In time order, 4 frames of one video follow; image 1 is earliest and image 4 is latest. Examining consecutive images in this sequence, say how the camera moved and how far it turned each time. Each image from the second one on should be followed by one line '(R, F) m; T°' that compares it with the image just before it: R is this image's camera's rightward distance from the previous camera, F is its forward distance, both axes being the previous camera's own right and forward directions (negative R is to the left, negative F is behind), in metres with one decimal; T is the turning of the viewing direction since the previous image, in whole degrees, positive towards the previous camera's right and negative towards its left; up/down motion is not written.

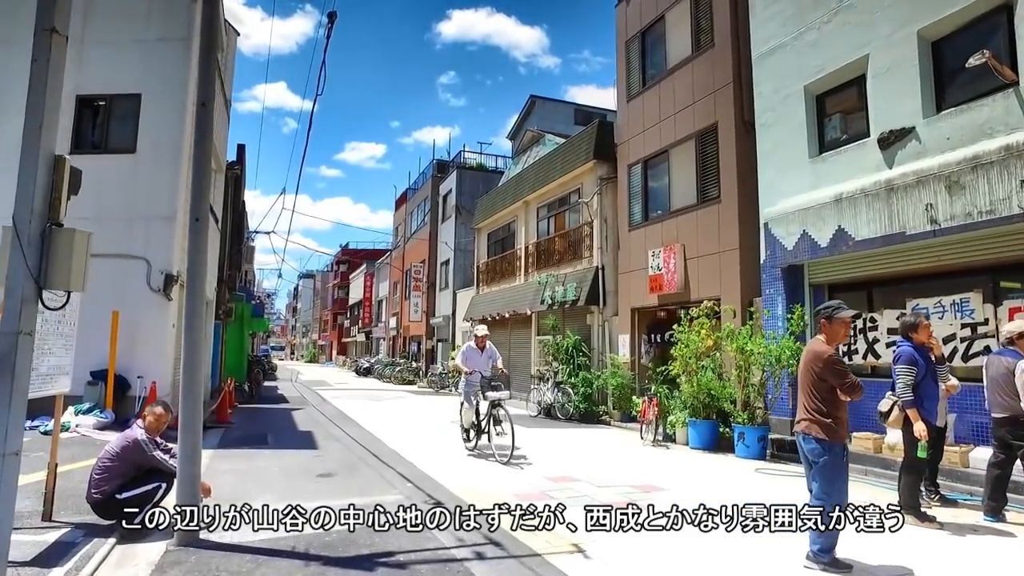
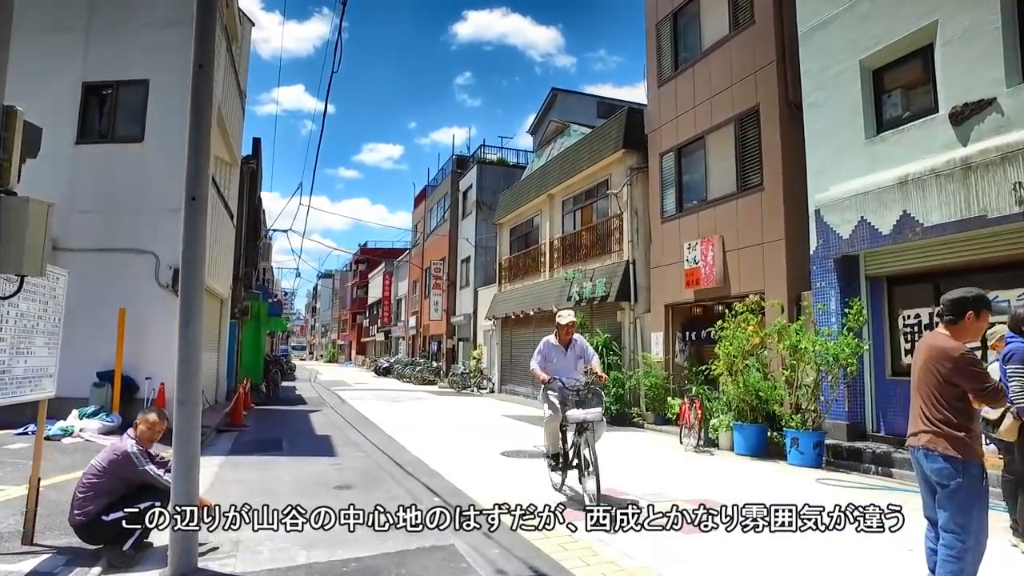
(-0.2, +0.7) m; -1°
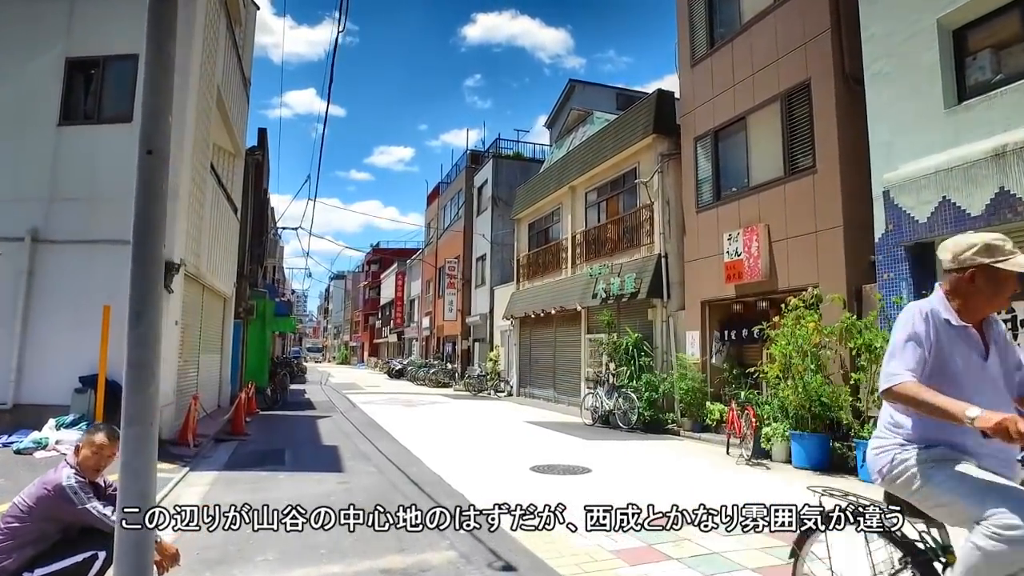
(-0.2, +1.0) m; -1°
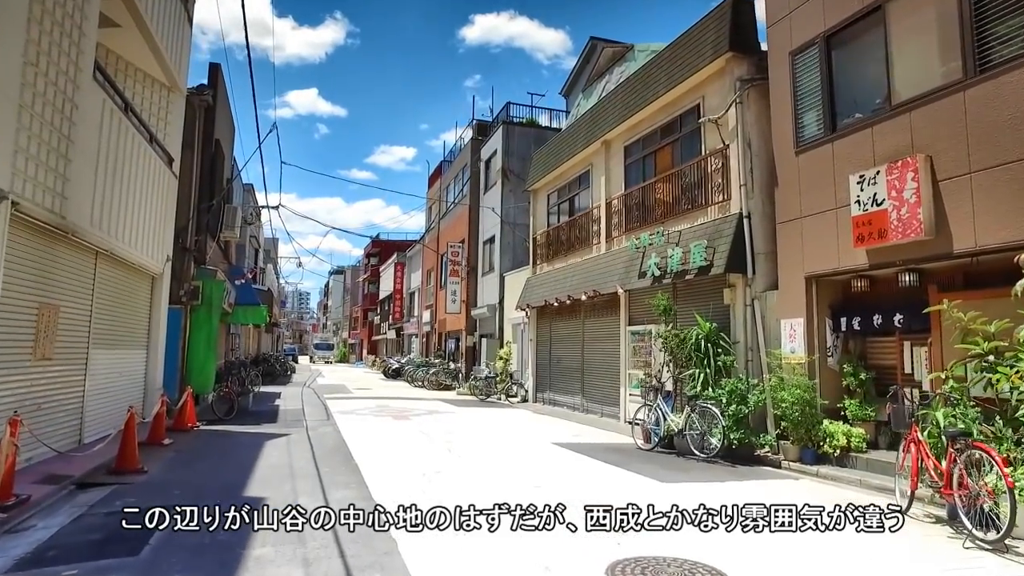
(-0.3, +3.7) m; 0°
